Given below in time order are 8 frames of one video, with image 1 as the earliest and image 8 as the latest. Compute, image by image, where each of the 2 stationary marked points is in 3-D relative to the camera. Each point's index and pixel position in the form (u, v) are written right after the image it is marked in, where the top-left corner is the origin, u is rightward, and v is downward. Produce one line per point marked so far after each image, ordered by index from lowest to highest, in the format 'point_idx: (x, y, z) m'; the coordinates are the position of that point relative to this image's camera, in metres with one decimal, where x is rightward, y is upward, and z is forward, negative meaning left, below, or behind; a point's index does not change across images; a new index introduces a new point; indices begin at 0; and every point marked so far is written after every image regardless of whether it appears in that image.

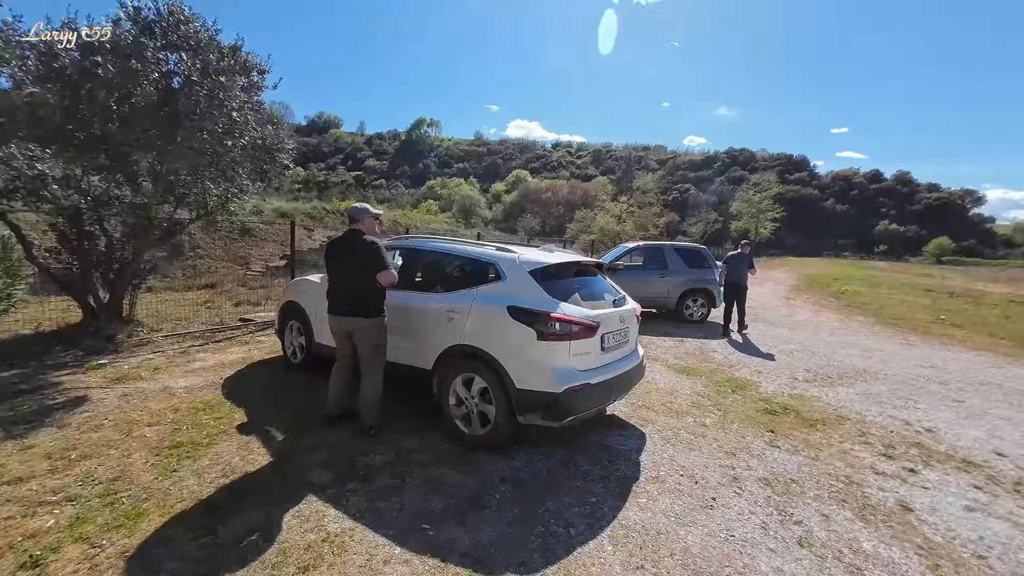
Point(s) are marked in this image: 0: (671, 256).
0: (+3.5, +0.7, +9.5) m
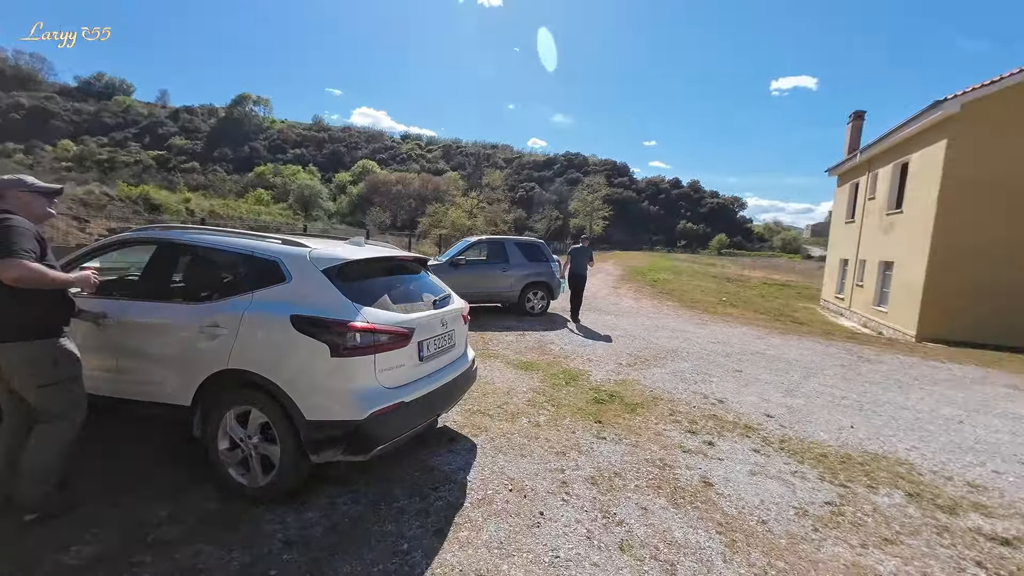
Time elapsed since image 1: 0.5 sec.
0: (0.0, +0.9, +9.6) m
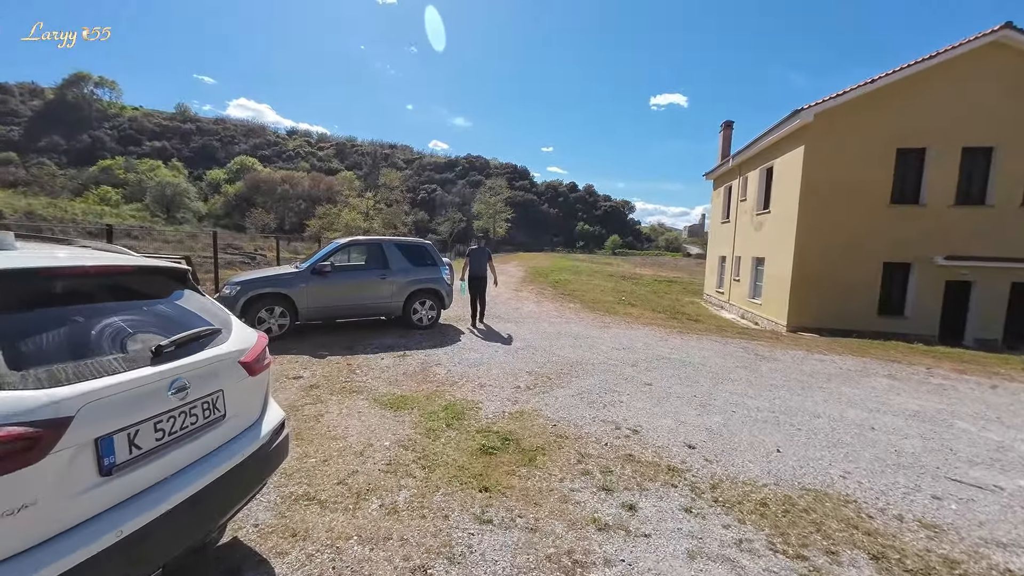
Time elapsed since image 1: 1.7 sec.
0: (-2.3, +0.7, +8.1) m
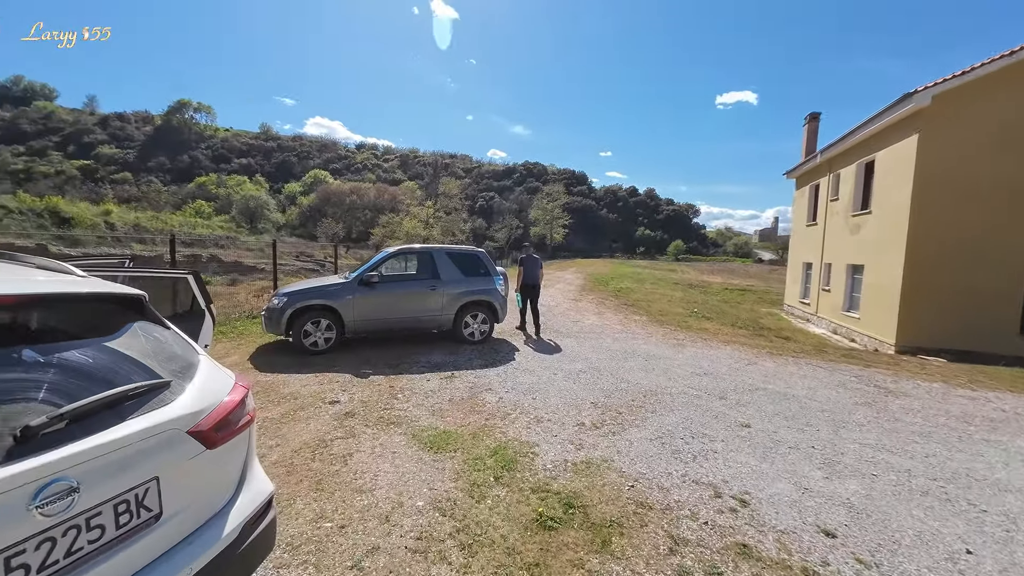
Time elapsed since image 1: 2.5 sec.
0: (-1.2, +0.5, +7.5) m
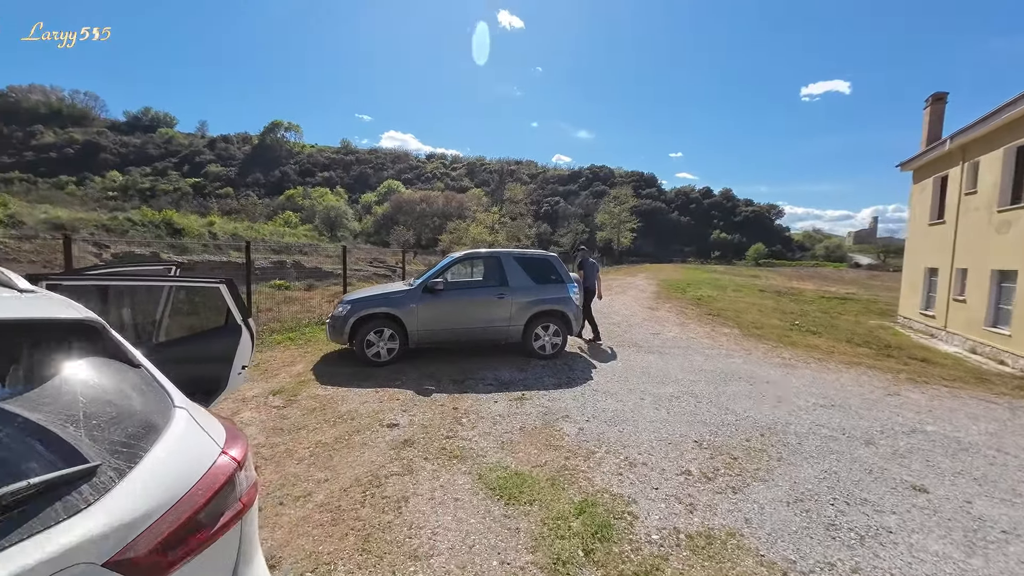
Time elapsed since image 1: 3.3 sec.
0: (0.0, +0.3, +6.9) m
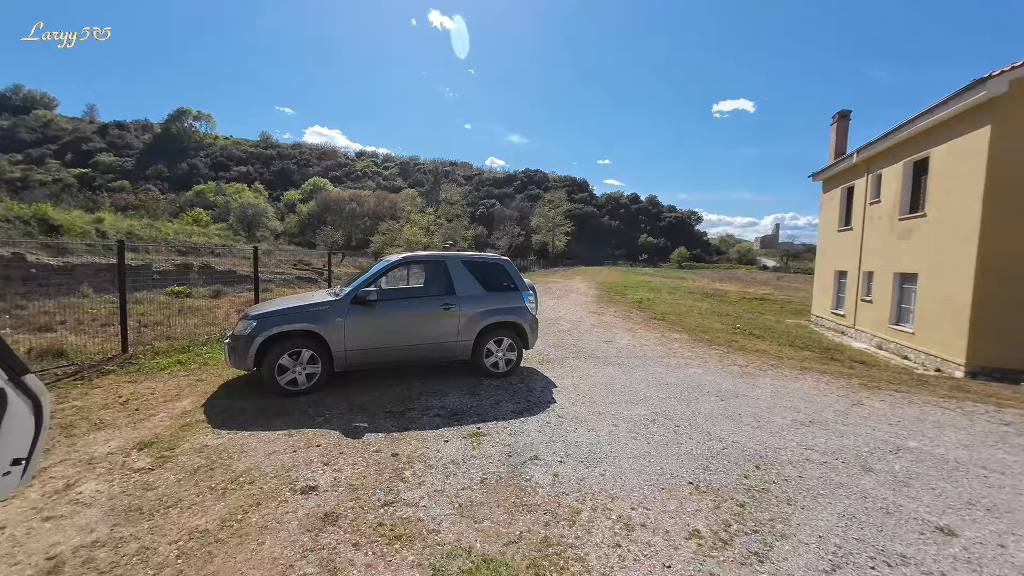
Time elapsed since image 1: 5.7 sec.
0: (-0.7, +0.2, +5.9) m
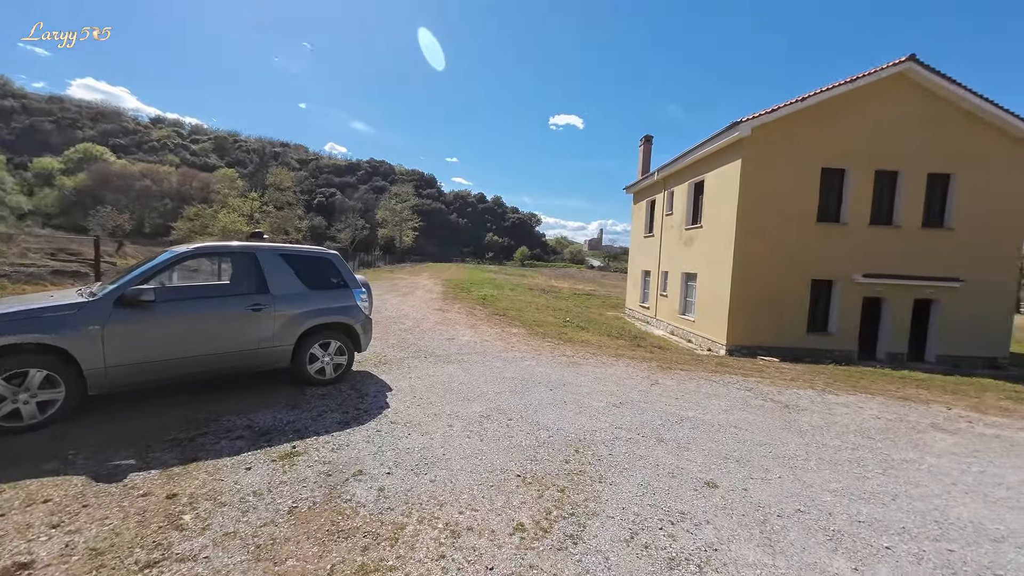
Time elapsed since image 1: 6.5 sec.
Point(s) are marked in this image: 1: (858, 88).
0: (-2.8, +0.2, +5.1) m
1: (+9.4, +5.4, +11.8) m
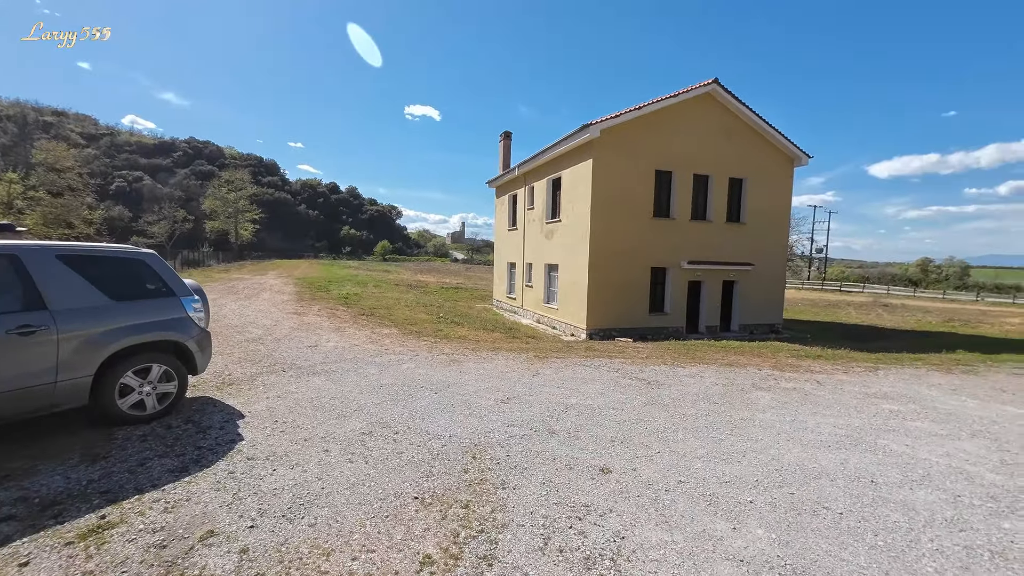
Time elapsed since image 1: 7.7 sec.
0: (-4.0, +0.1, +3.8) m
1: (+5.3, +5.9, +13.7) m
